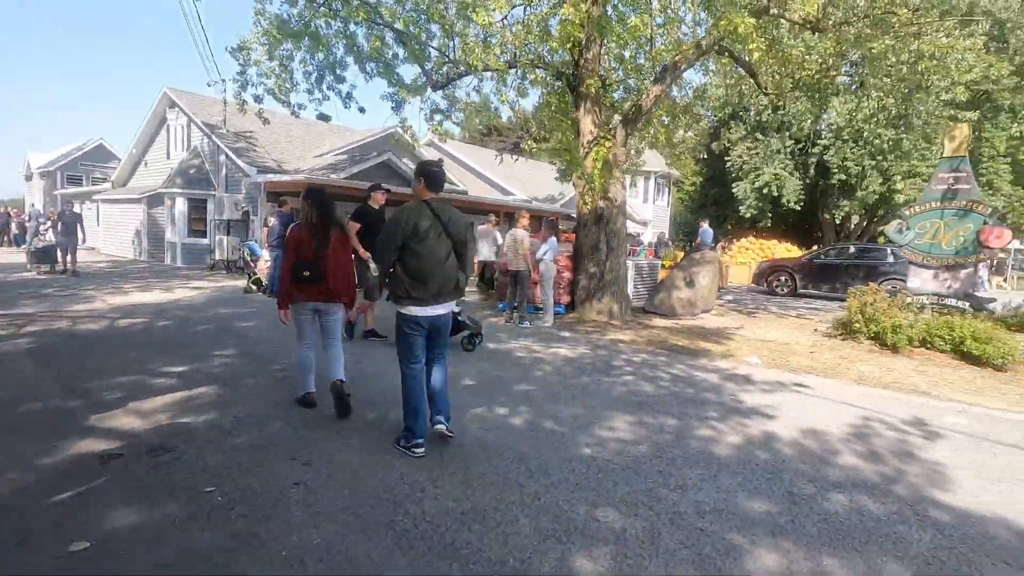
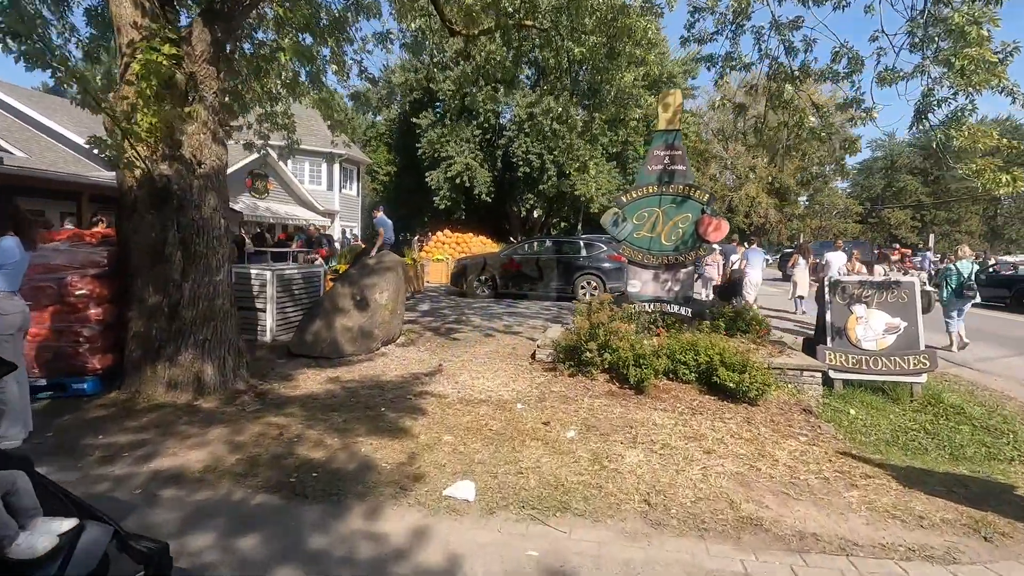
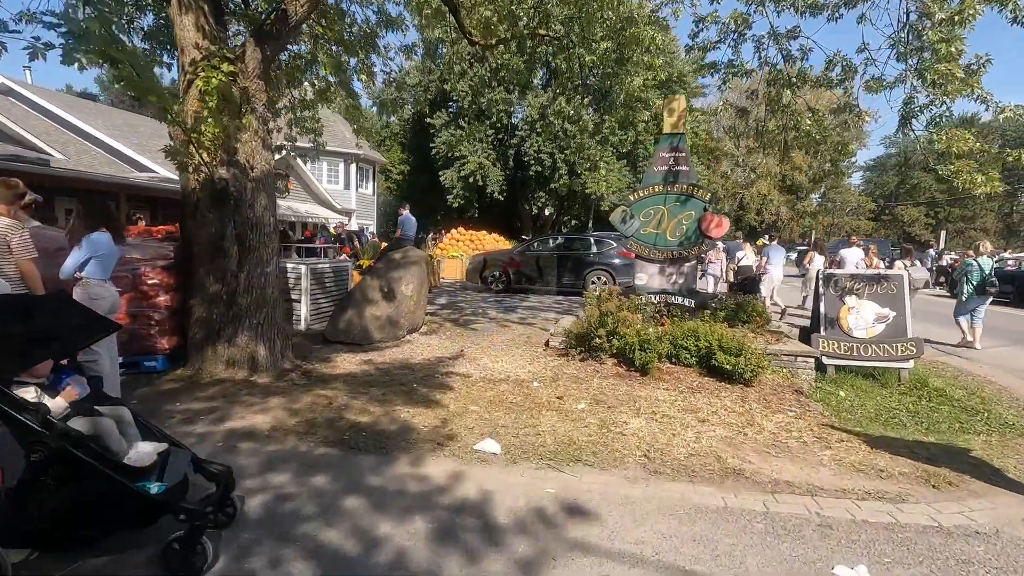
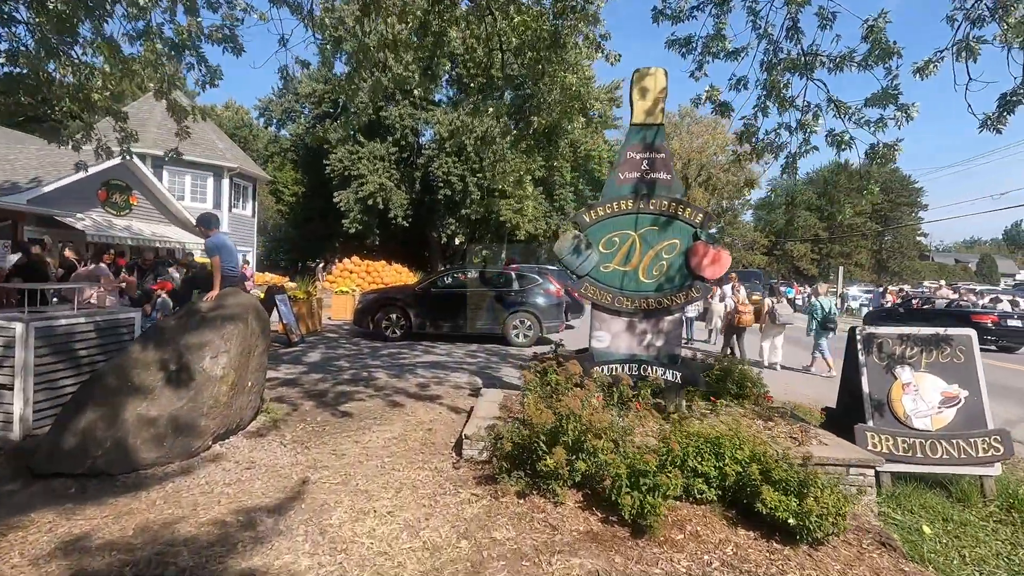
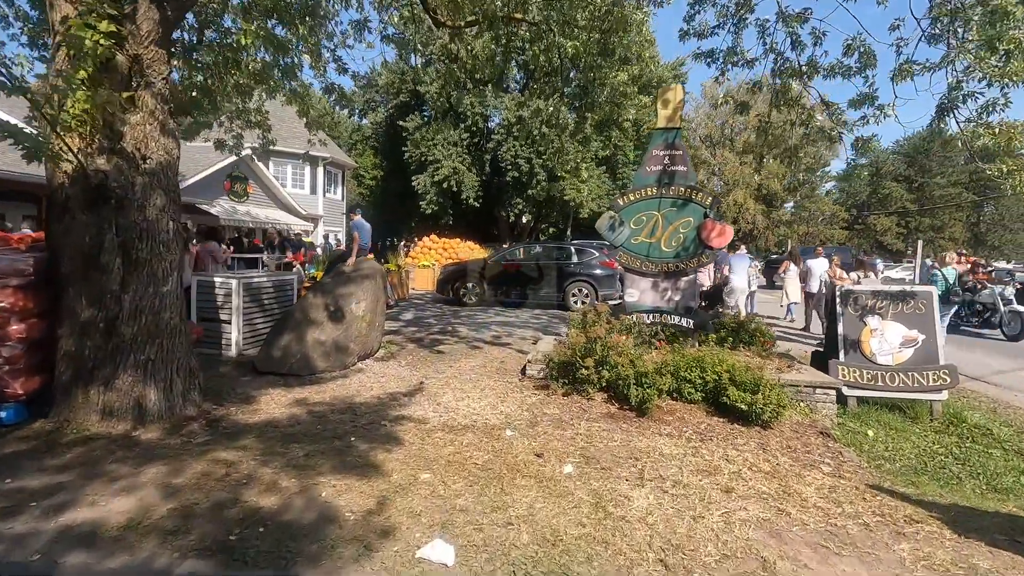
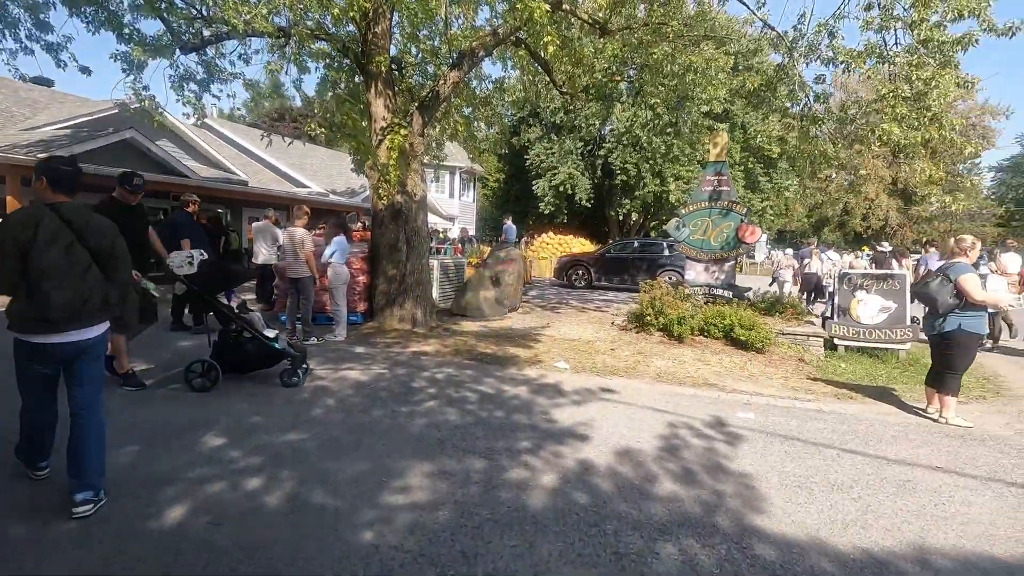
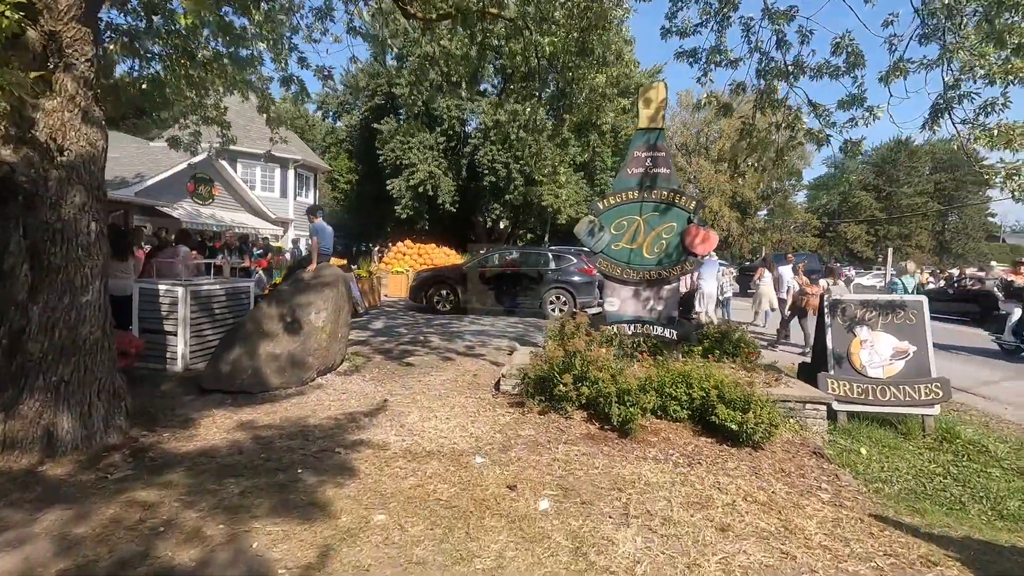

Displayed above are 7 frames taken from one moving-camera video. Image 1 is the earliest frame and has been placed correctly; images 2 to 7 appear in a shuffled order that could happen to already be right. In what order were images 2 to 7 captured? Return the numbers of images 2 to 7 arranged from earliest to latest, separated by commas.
6, 3, 2, 5, 7, 4
